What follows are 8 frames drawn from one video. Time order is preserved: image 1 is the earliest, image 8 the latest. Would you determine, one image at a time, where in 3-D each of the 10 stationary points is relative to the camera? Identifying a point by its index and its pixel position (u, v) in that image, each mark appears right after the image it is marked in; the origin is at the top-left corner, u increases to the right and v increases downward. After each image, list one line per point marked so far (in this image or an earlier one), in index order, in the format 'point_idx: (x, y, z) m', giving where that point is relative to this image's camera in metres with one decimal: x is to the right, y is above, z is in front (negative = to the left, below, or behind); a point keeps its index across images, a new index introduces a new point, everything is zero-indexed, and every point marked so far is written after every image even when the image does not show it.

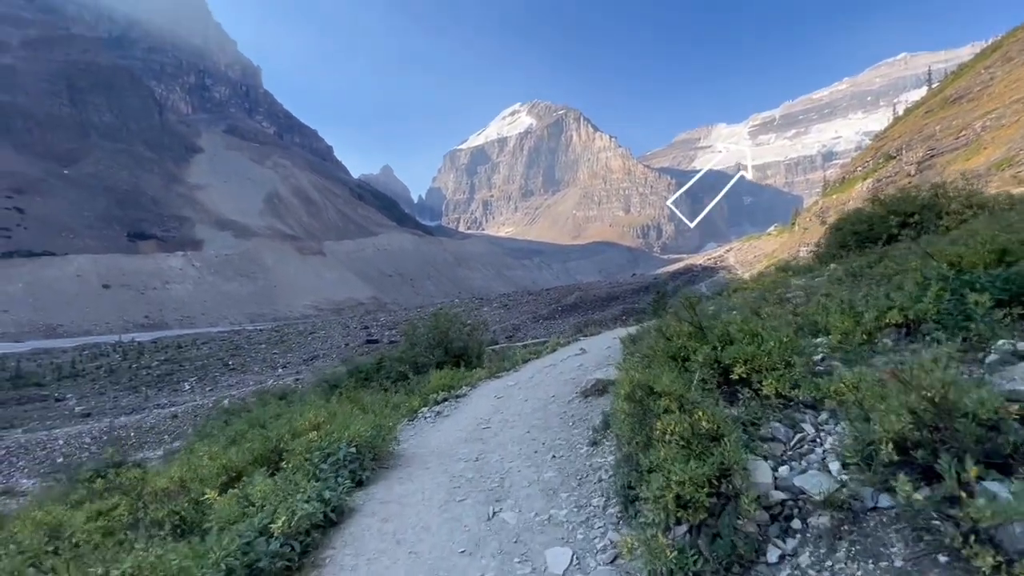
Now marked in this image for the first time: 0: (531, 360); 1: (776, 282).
0: (+0.6, -2.0, +13.1) m
1: (+7.9, +0.1, +14.2) m
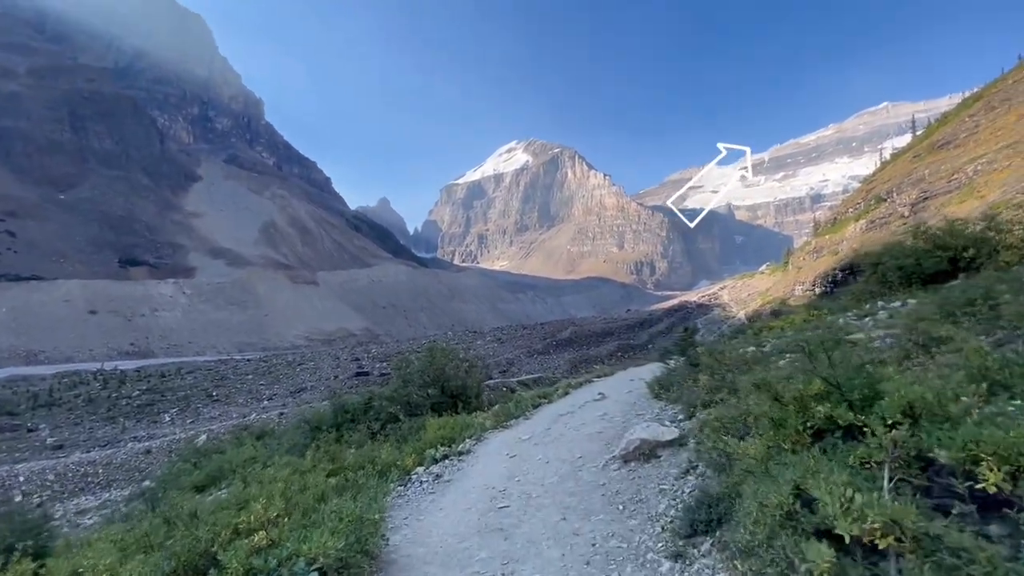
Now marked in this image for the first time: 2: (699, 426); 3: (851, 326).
0: (+0.7, -2.8, +11.5) m
1: (+8.1, -1.0, +12.8) m
2: (+2.3, -1.7, +5.8) m
3: (+7.0, -0.7, +9.6) m
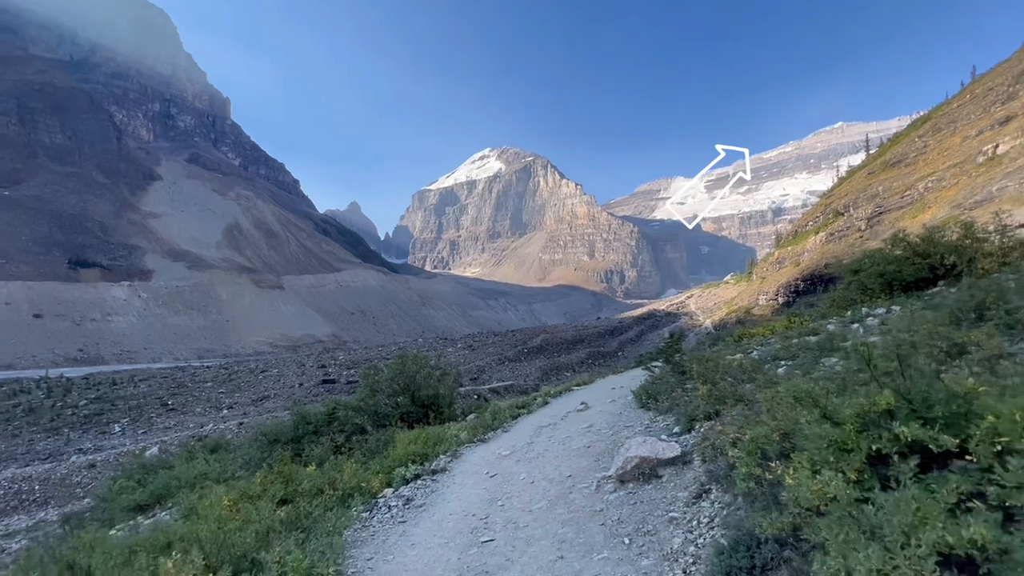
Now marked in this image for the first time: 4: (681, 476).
0: (+0.2, -2.9, +10.8) m
1: (+7.5, -1.1, +12.6) m
2: (+2.1, -1.7, +5.2) m
3: (+6.6, -0.8, +9.2) m
4: (+1.8, -2.0, +4.9) m
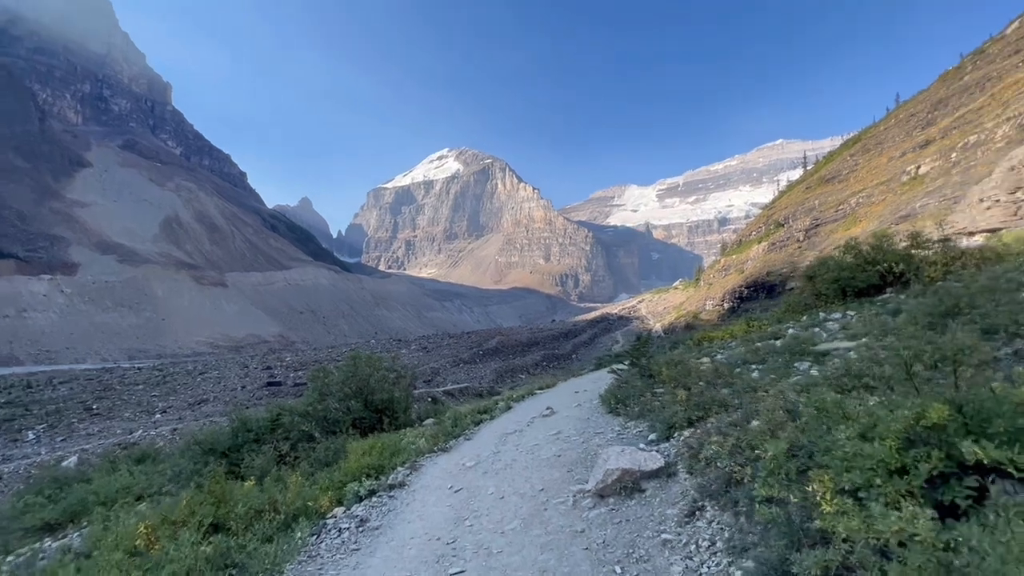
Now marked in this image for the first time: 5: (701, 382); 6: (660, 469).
0: (-0.6, -2.8, +10.2) m
1: (+6.5, -1.3, +12.7) m
2: (+1.9, -1.7, +4.8) m
3: (+5.9, -0.9, +9.3) m
4: (+1.5, -2.0, +4.5) m
5: (+3.0, -1.5, +7.4) m
6: (+1.5, -1.9, +4.9) m
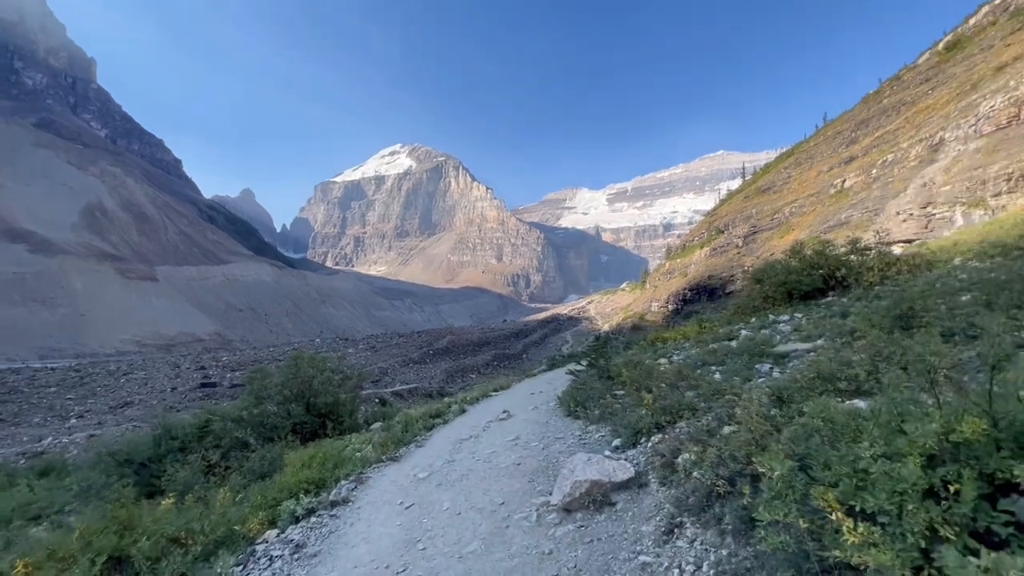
0: (-1.6, -2.8, +9.7) m
1: (+5.3, -1.3, +12.9) m
2: (+1.5, -1.7, +4.5) m
3: (+5.1, -1.0, +9.4) m
4: (+1.1, -1.9, +4.2) m
5: (+2.3, -1.5, +7.2) m
6: (+1.2, -1.9, +4.6) m
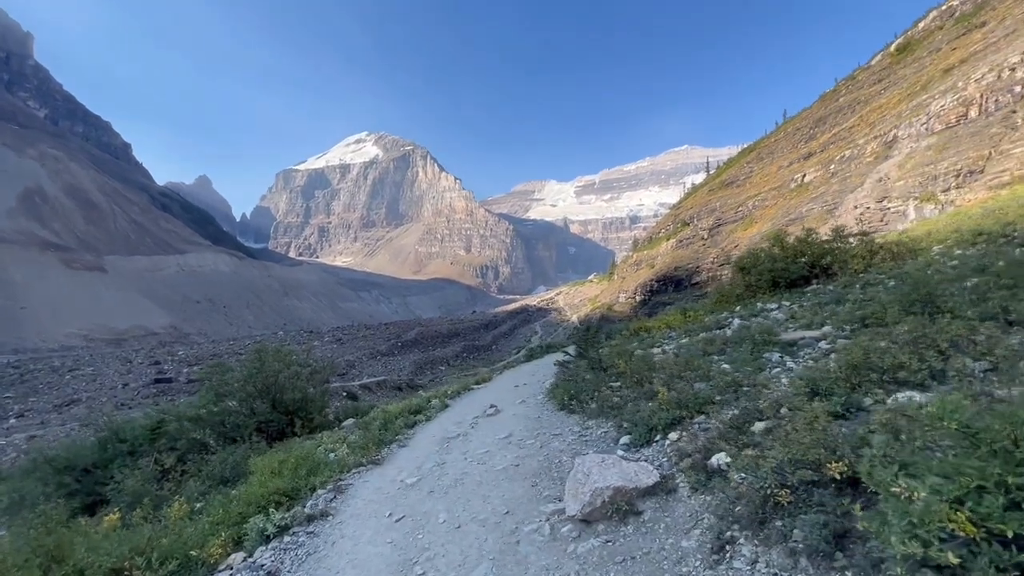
0: (-1.8, -2.5, +9.0) m
1: (+4.8, -1.0, +12.6) m
2: (+1.6, -1.5, +4.0) m
3: (+4.8, -0.7, +9.1) m
4: (+1.3, -1.8, +3.7) m
5: (+2.2, -1.3, +6.7) m
6: (+1.2, -1.7, +4.0) m
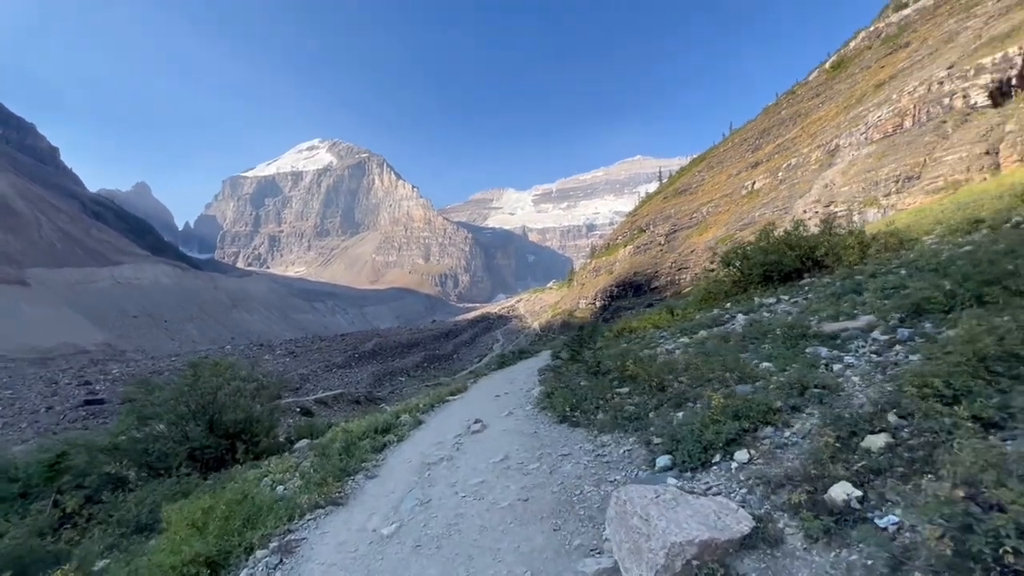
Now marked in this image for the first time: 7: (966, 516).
0: (-2.0, -2.4, +7.5) m
1: (+4.3, -0.9, +11.7) m
2: (+1.8, -1.3, +2.9) m
3: (+4.6, -0.5, +8.2) m
4: (+1.5, -1.5, +2.5) m
5: (+2.2, -1.1, +5.6) m
6: (+1.5, -1.5, +2.8) m
7: (+2.0, -1.0, +2.2) m
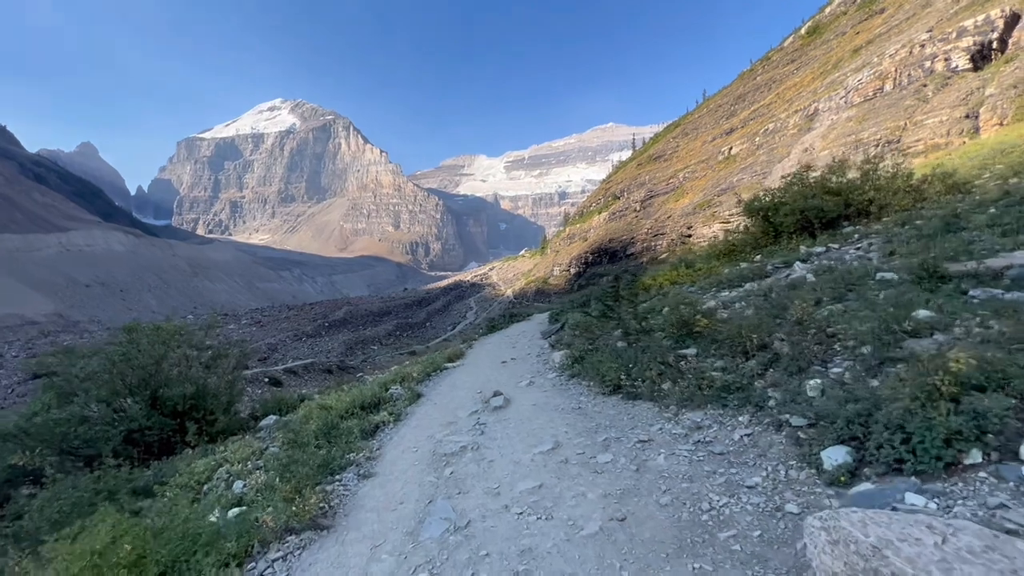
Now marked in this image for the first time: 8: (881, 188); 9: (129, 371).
0: (-1.6, -1.6, +5.7) m
1: (+4.4, +0.2, +10.2) m
2: (+2.4, -0.8, +1.3) m
3: (+4.9, +0.3, +6.7) m
4: (+2.2, -1.1, +0.9) m
5: (+2.7, -0.4, +4.0) m
6: (+2.1, -1.0, +1.3) m
7: (+2.7, -0.6, +0.6) m
8: (+8.4, +2.3, +10.9) m
9: (-7.0, -1.5, +8.3) m
